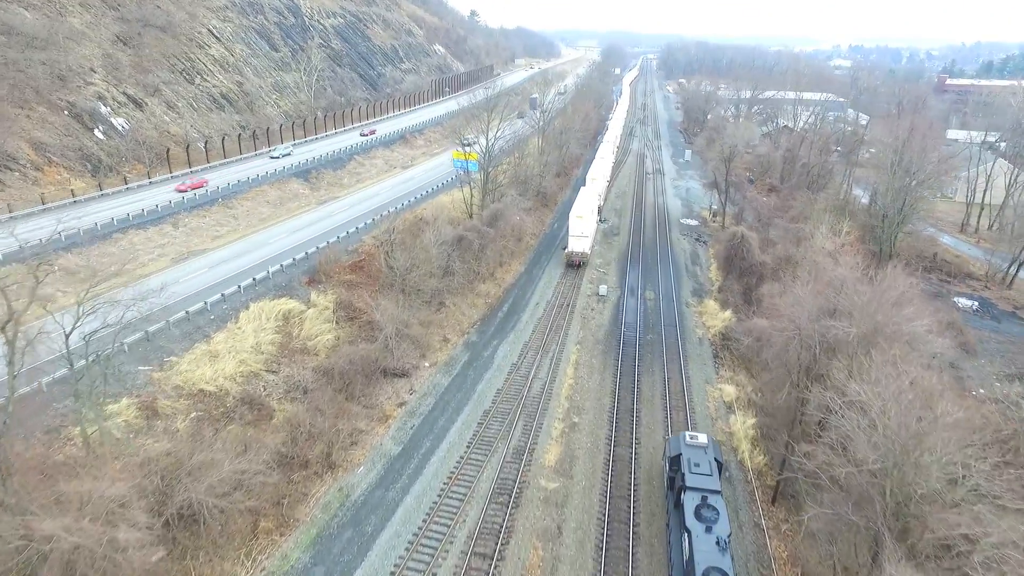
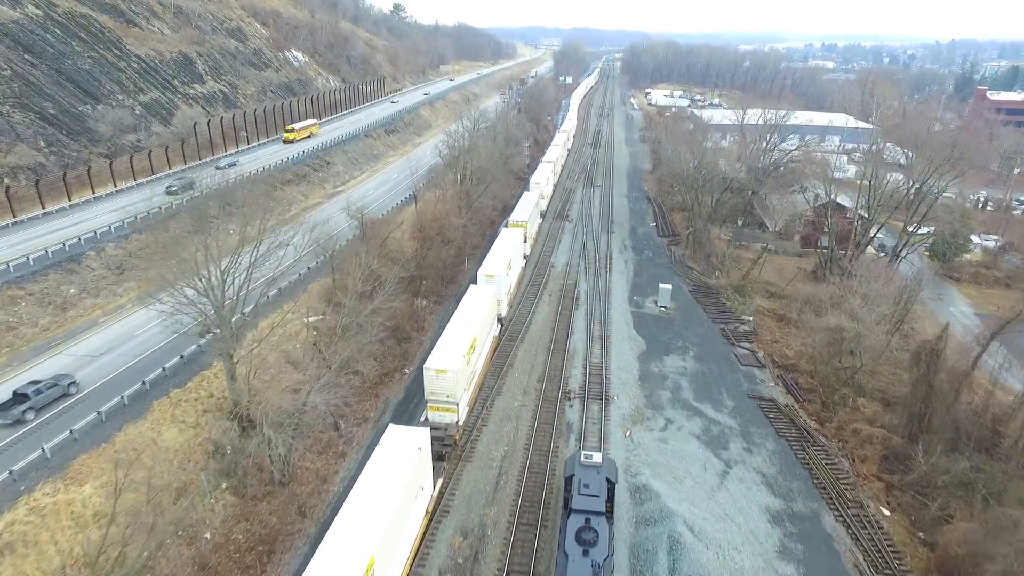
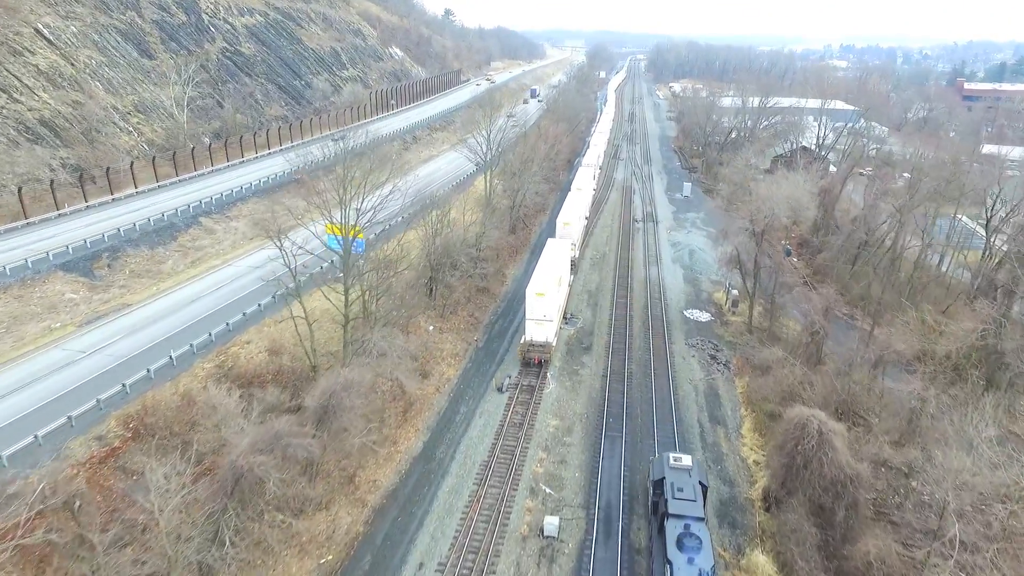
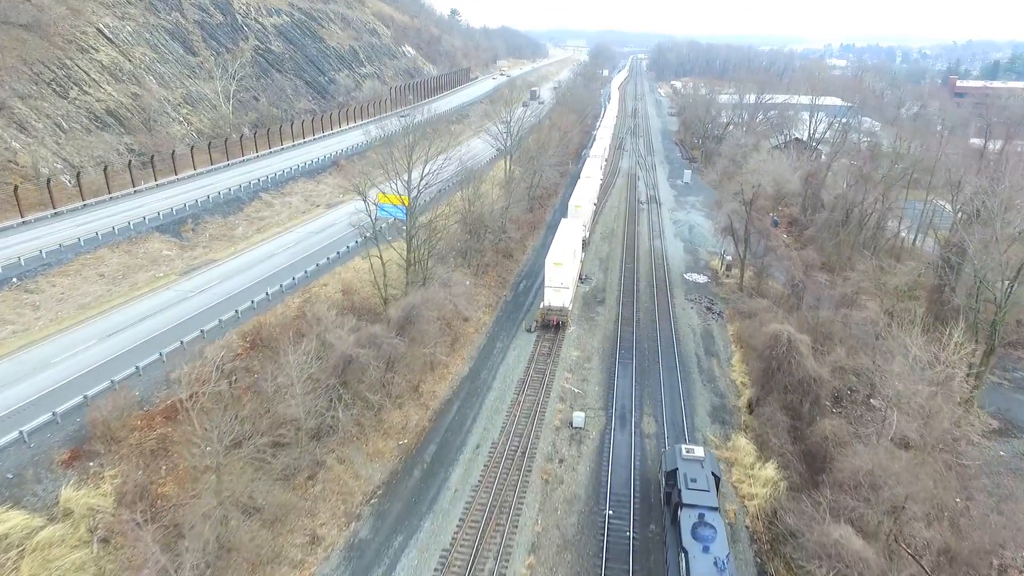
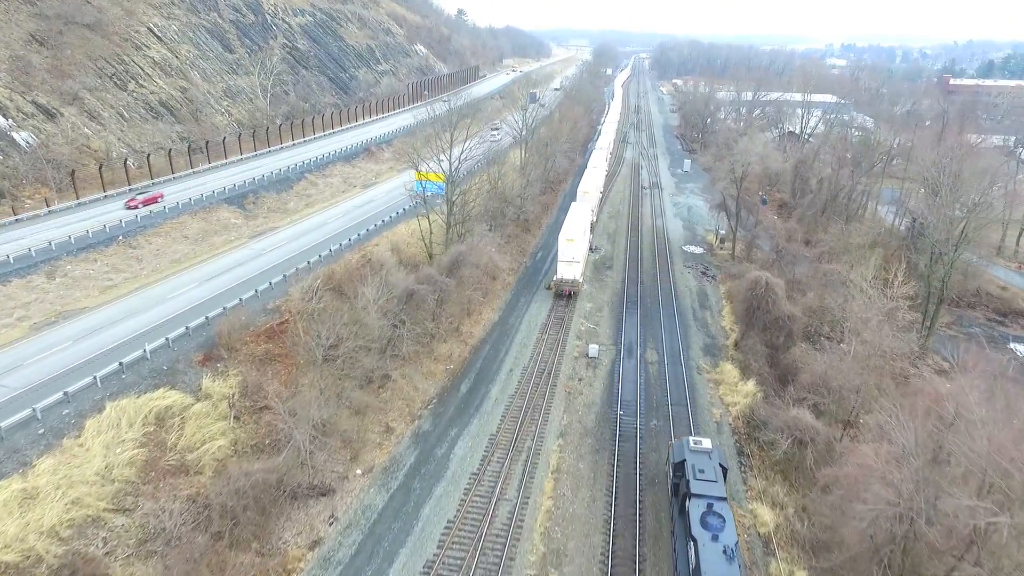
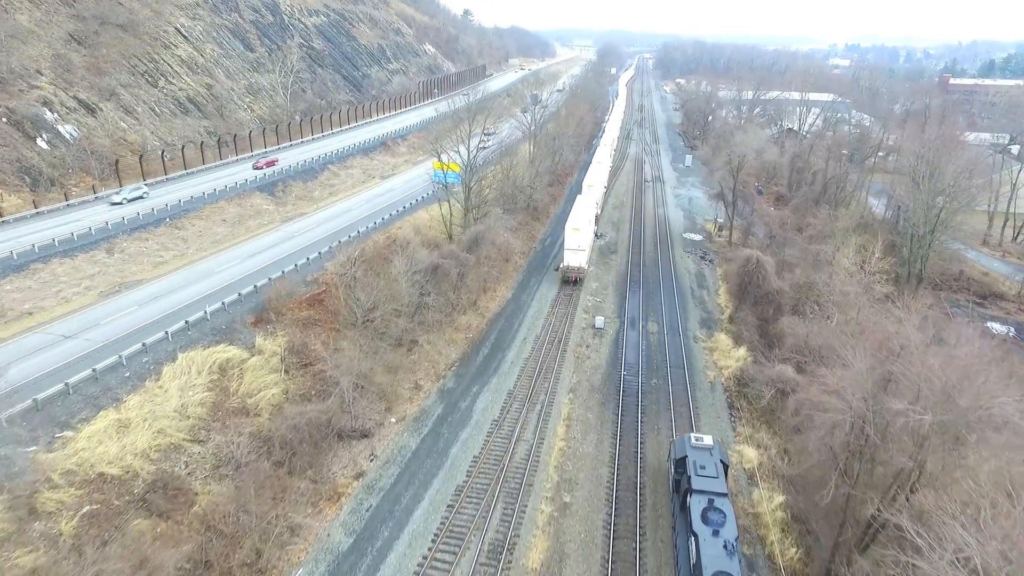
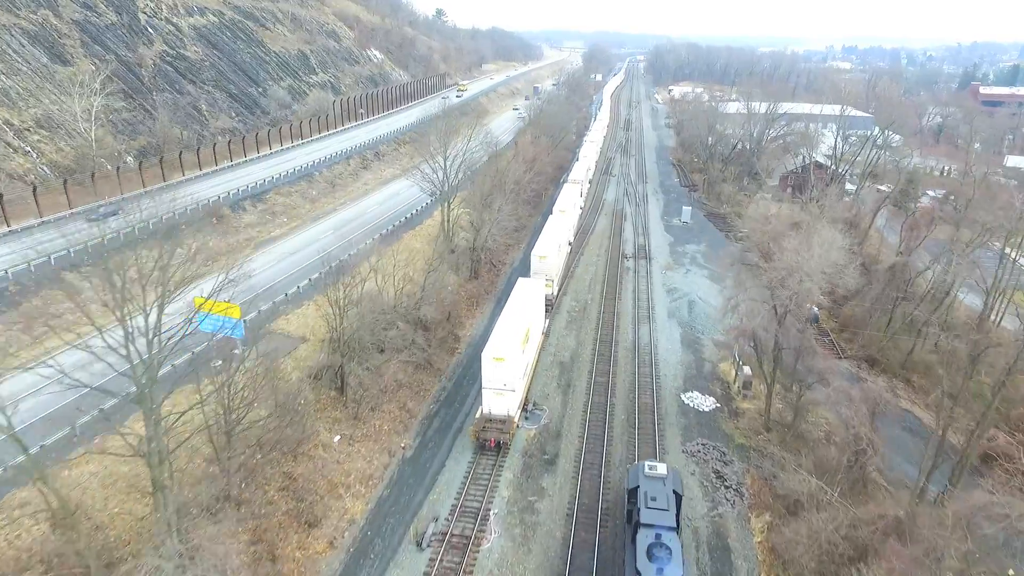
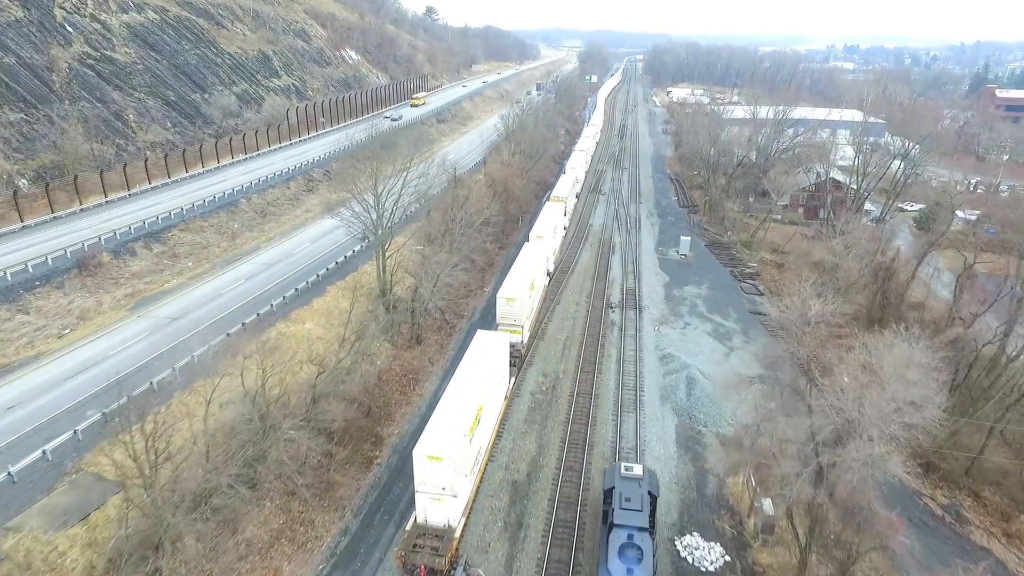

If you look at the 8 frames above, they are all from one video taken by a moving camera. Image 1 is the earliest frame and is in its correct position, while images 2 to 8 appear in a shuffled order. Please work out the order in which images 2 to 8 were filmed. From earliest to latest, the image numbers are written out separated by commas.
6, 5, 4, 3, 7, 8, 2
